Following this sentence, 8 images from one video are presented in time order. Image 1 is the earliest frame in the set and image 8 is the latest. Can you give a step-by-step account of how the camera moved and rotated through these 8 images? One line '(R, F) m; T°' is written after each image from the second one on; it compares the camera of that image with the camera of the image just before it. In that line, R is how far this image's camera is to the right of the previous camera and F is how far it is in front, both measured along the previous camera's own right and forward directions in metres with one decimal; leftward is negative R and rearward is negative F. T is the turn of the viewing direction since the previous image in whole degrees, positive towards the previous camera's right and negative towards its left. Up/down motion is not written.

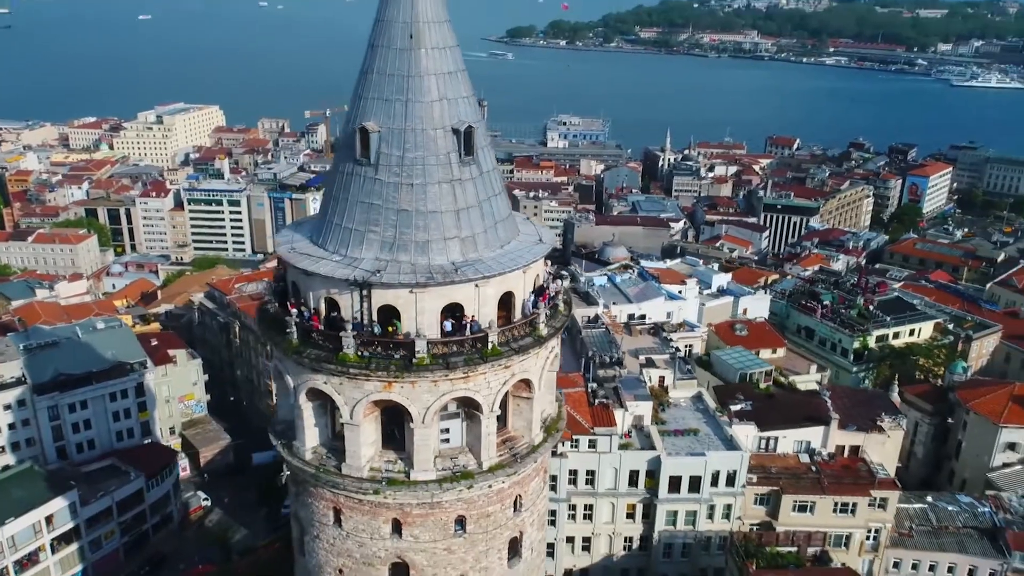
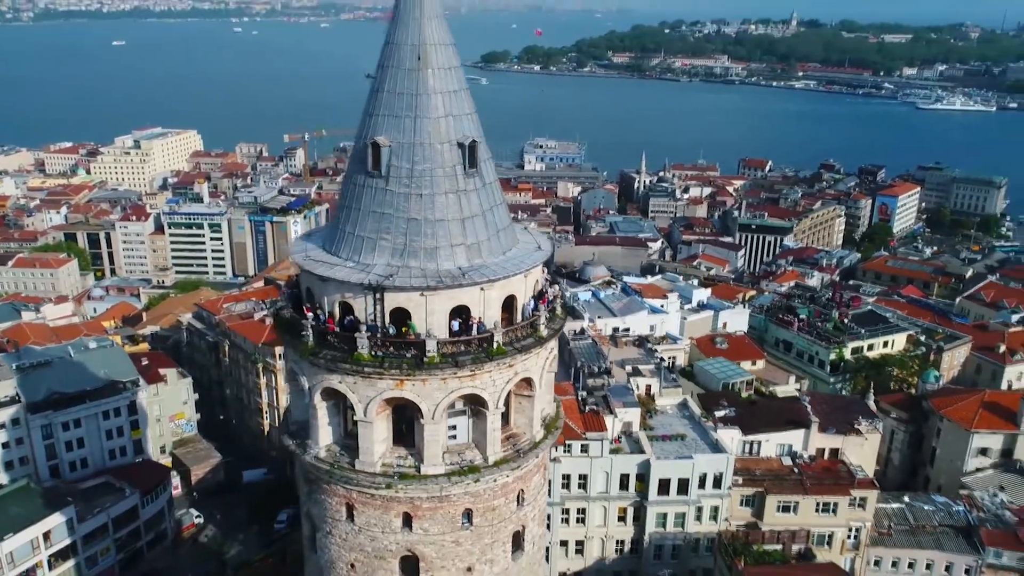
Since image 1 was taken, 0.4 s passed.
(-0.3, -0.5) m; +2°
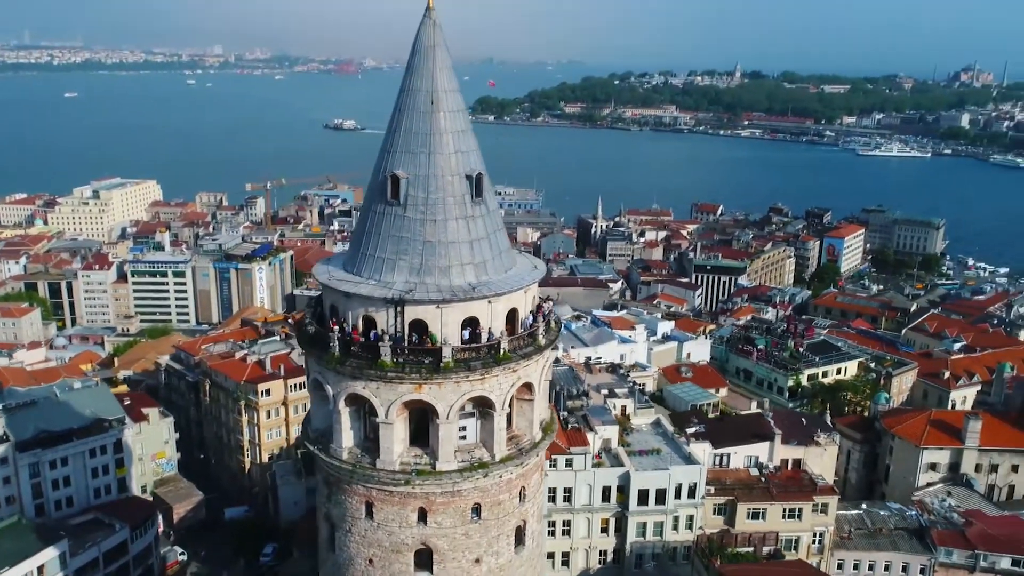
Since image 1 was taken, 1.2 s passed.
(-0.5, -1.0) m; +3°
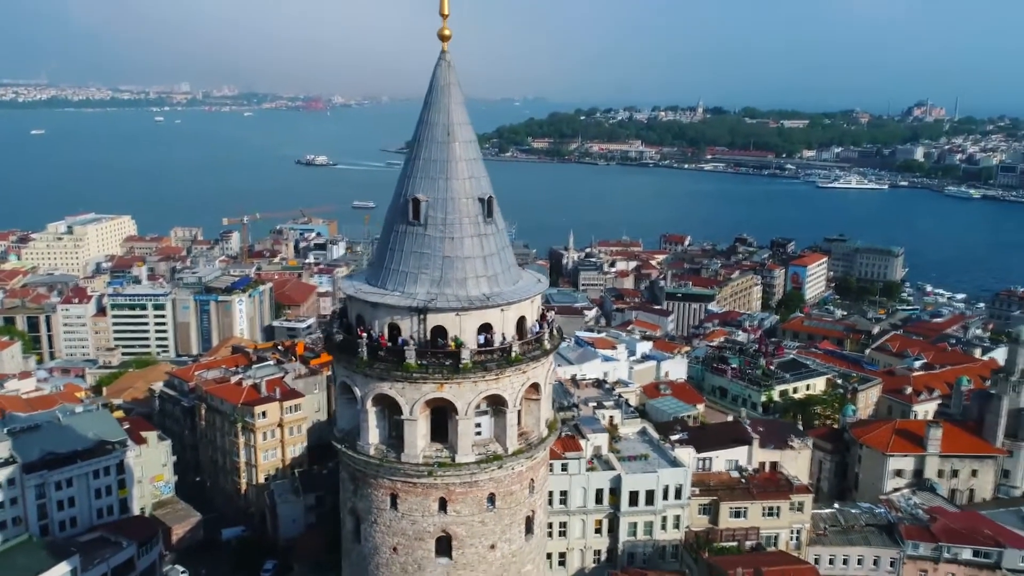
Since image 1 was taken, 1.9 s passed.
(-0.6, -1.1) m; +2°
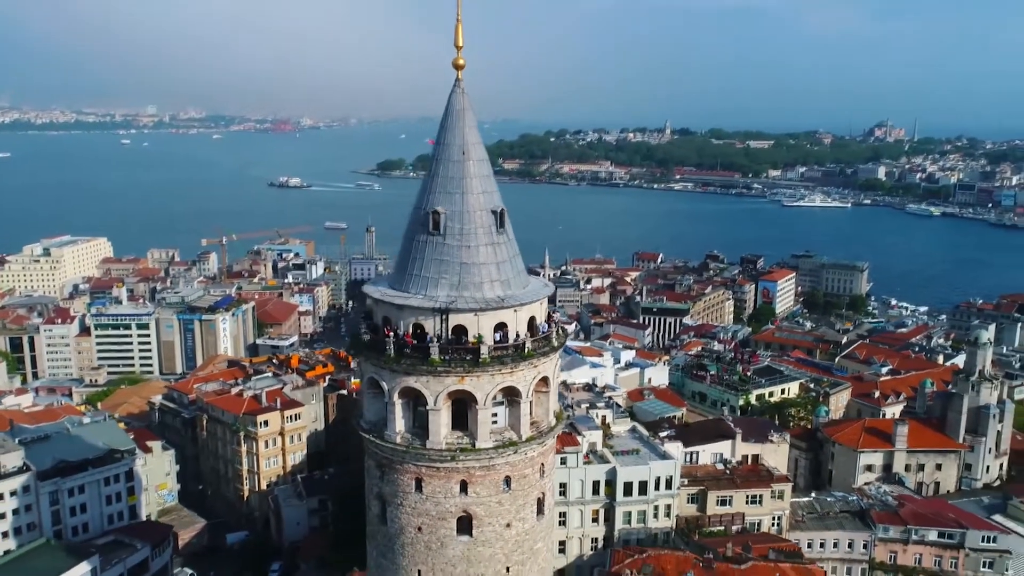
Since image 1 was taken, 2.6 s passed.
(-0.6, -1.2) m; +2°
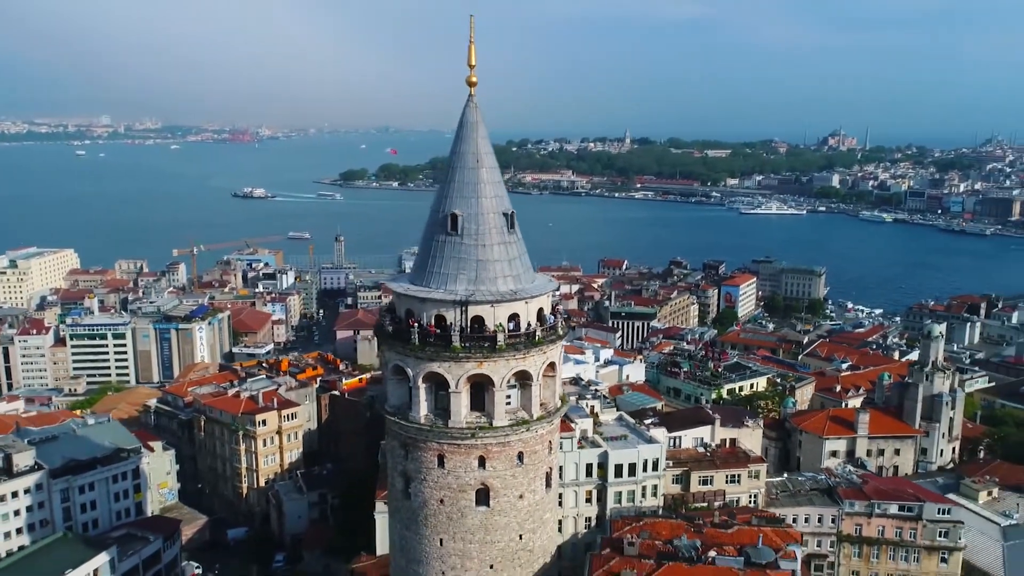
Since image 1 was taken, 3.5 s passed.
(-0.8, -1.4) m; +3°
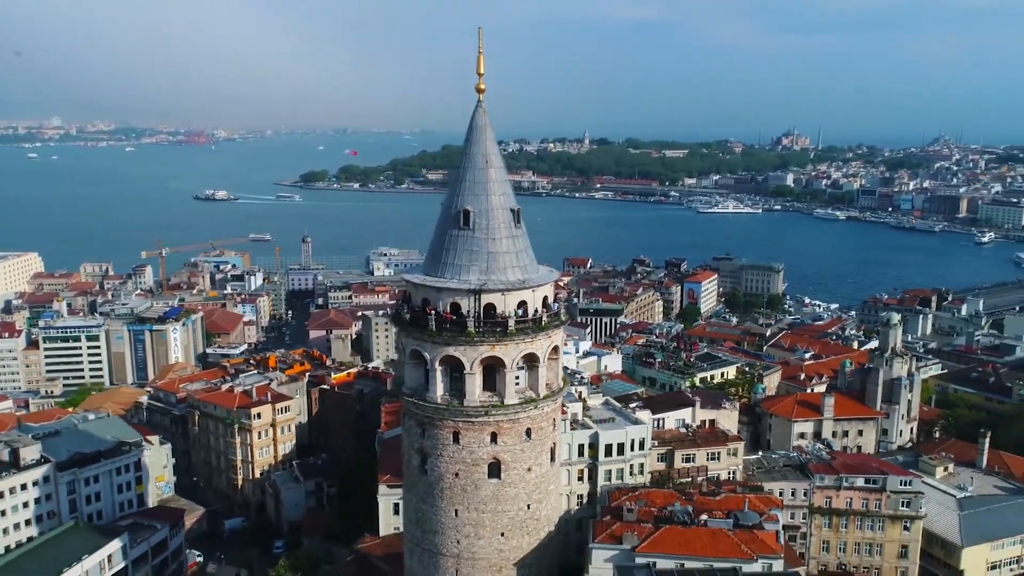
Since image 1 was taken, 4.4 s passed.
(-0.8, -1.2) m; +3°
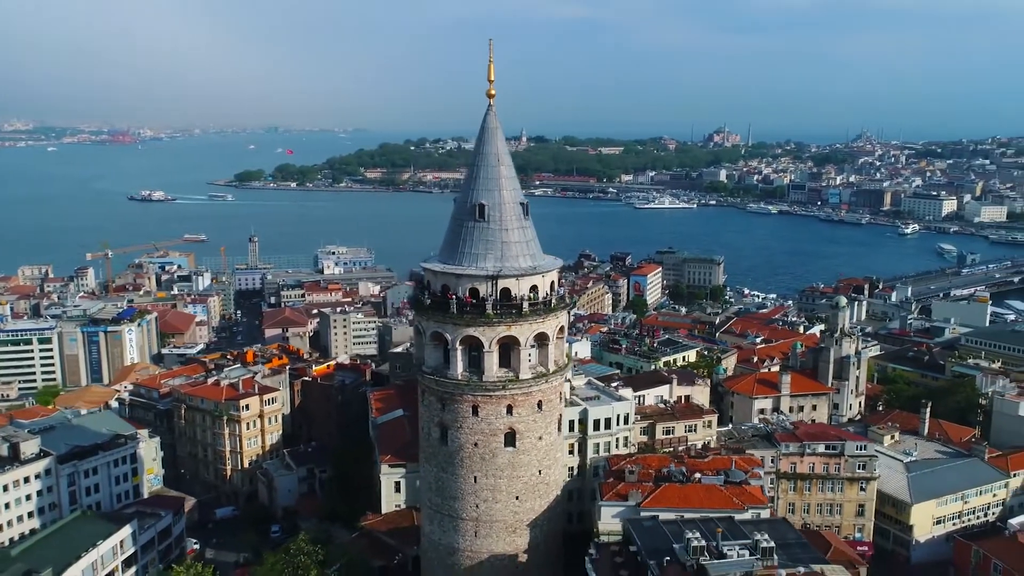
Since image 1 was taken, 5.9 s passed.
(-1.4, -1.3) m; +4°
